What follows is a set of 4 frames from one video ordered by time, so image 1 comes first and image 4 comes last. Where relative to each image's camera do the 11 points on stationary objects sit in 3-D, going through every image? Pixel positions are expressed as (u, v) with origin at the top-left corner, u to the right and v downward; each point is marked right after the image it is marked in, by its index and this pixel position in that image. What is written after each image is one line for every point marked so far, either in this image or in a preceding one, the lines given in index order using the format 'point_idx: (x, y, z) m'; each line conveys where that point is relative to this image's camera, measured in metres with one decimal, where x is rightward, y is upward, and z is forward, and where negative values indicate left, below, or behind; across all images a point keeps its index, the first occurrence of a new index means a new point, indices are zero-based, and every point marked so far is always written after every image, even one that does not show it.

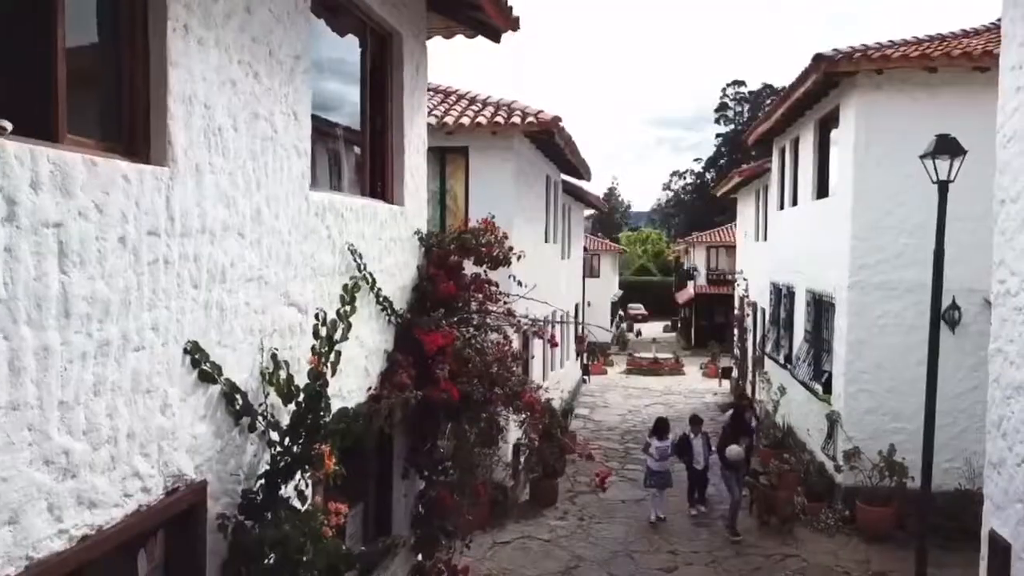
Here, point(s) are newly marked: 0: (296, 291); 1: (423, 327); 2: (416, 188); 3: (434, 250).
0: (-1.1, 0.0, +4.2) m
1: (-0.6, -0.3, +5.8) m
2: (-0.7, +0.8, +6.4) m
3: (-0.6, +0.3, +6.5) m
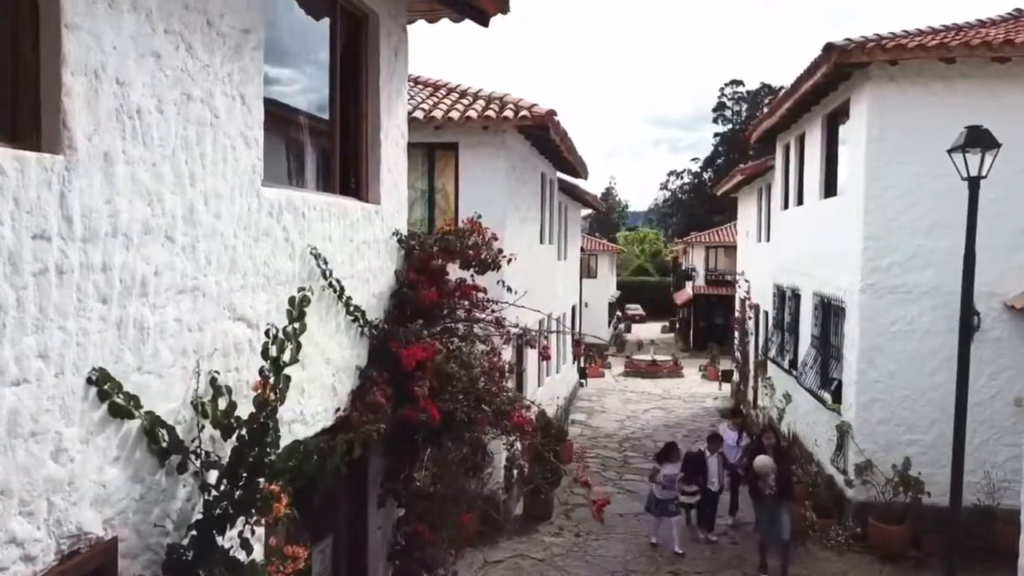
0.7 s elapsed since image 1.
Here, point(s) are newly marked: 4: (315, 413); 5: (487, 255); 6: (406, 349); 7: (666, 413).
0: (-1.2, -0.1, +3.6) m
1: (-0.7, -0.3, +5.2) m
2: (-0.8, +0.7, +5.8) m
3: (-0.7, +0.3, +5.9) m
4: (-1.1, -0.7, +4.4) m
5: (-0.2, +0.2, +5.9) m
6: (-0.6, -0.4, +5.1) m
7: (+3.7, -3.0, +19.9) m
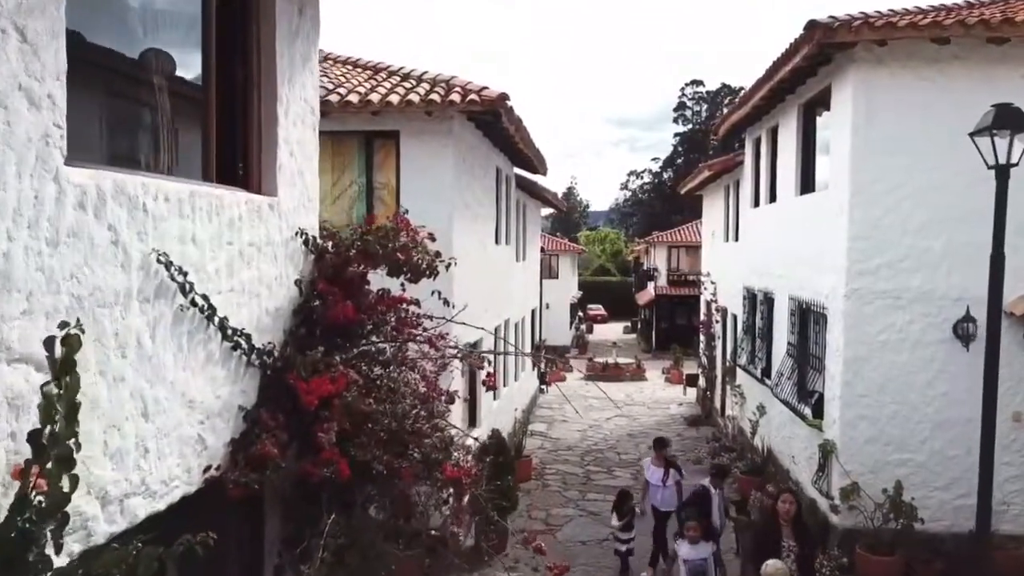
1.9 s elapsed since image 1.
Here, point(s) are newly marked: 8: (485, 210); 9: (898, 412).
0: (-1.4, -0.1, +2.4) m
1: (-1.0, -0.4, +4.1) m
2: (-1.2, +0.6, +4.6) m
3: (-1.1, +0.2, +4.8) m
4: (-1.4, -0.7, +3.3) m
5: (-0.5, +0.2, +4.8) m
6: (-1.0, -0.5, +3.9) m
7: (+2.7, -3.0, +18.9) m
8: (-0.4, +1.1, +11.2) m
9: (+4.1, -1.3, +8.8) m
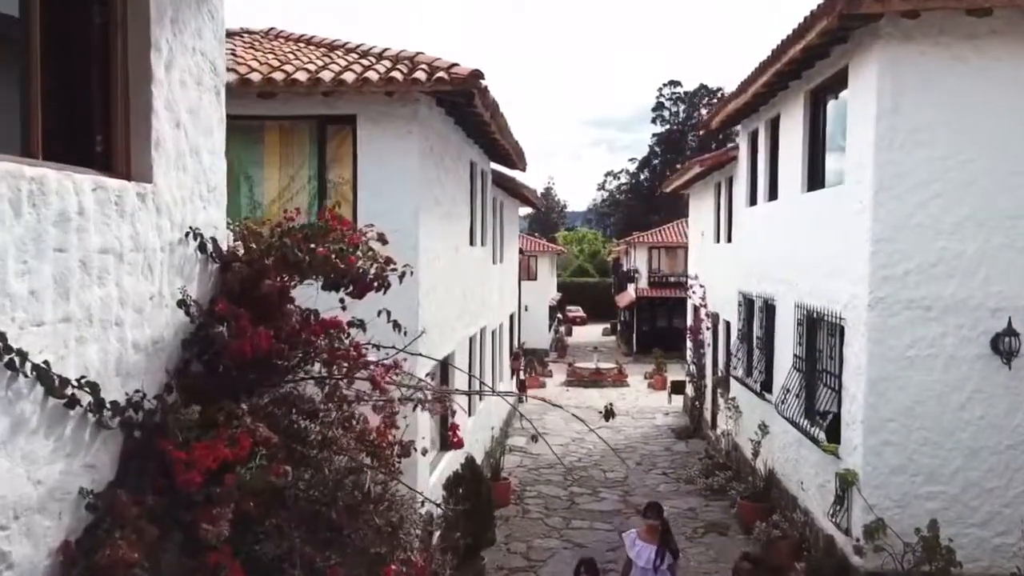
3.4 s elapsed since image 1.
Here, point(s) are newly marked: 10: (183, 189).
0: (-1.5, -0.2, +1.2) m
1: (-1.1, -0.5, +2.8) m
2: (-1.3, +0.6, +3.4) m
3: (-1.2, +0.1, +3.5) m
4: (-1.4, -0.8, +2.0) m
5: (-0.7, +0.1, +3.5) m
6: (-1.1, -0.5, +2.7) m
7: (+2.2, -3.1, +17.8) m
8: (-0.7, +1.0, +9.9) m
9: (+3.9, -1.4, +7.7) m
10: (-1.3, +0.4, +3.4) m
